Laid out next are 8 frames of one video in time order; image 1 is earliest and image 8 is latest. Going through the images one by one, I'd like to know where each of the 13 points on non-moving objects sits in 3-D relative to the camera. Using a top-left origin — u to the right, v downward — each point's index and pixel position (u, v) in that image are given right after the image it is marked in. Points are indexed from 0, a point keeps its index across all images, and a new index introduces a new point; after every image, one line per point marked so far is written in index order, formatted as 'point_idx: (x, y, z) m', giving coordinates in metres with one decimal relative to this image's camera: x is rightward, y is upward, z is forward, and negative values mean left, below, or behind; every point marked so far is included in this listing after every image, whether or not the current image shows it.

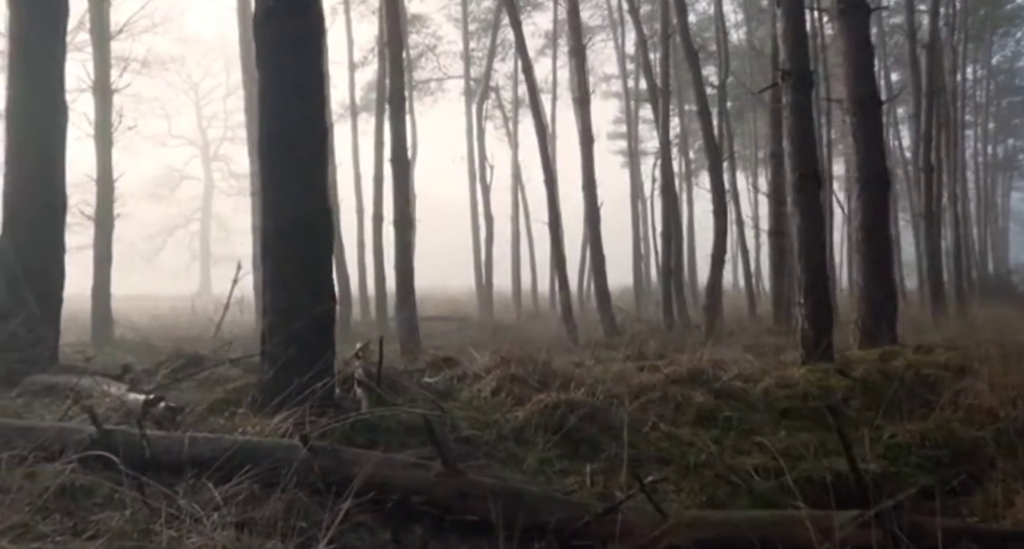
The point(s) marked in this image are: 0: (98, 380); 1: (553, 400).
0: (-3.5, -0.9, +7.4) m
1: (+0.3, -0.9, +6.5) m
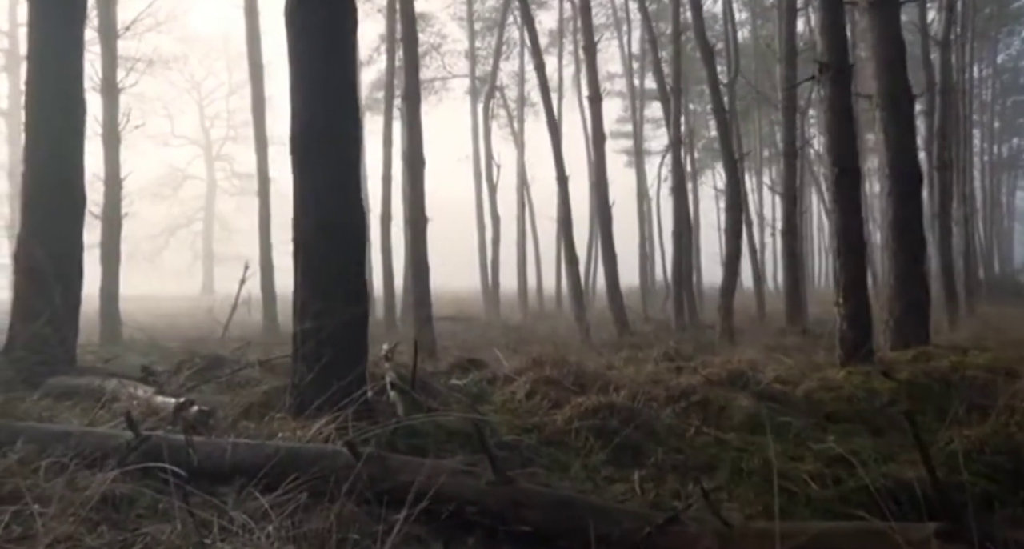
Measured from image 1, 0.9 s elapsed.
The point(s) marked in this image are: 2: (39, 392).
0: (-3.2, -0.9, +7.2) m
1: (+0.6, -0.9, +6.3) m
2: (-3.9, -1.0, +7.2) m
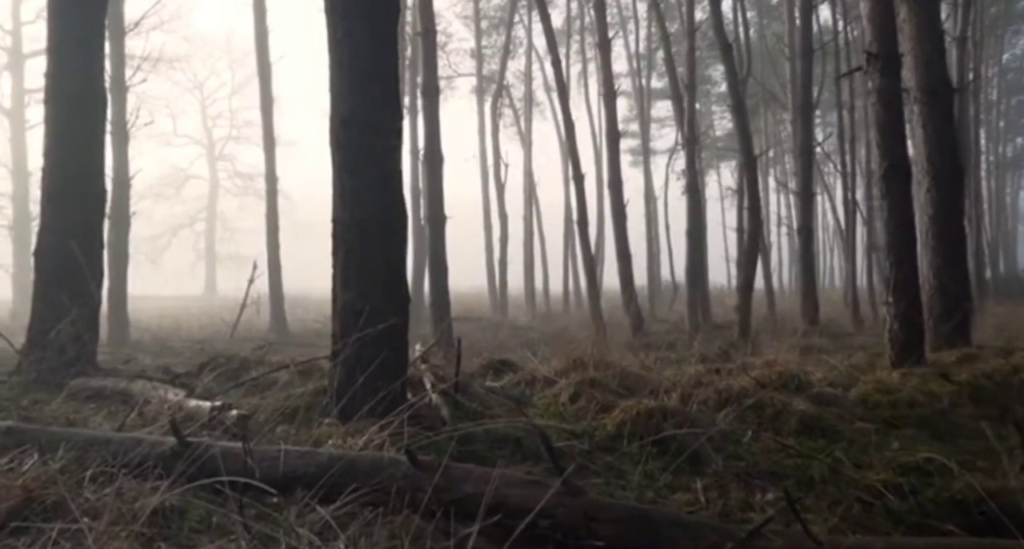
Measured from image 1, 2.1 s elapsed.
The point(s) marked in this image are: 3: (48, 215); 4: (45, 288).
0: (-2.9, -0.9, +6.9) m
1: (+0.9, -0.9, +6.0) m
2: (-3.6, -1.0, +7.0) m
3: (-4.5, +0.6, +8.4) m
4: (-4.4, -0.1, +8.2) m
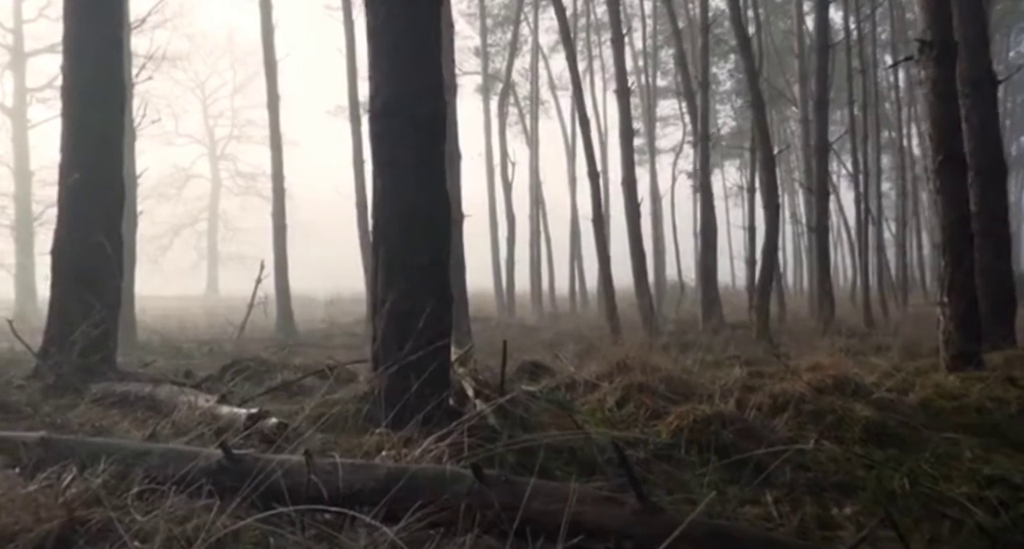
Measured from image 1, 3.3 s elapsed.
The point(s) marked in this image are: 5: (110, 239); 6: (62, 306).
0: (-2.6, -0.9, +6.6) m
1: (+1.2, -0.9, +5.7) m
2: (-3.2, -1.0, +6.7) m
3: (-4.2, +0.6, +8.1) m
4: (-4.1, -0.1, +7.9) m
5: (-3.8, +0.3, +8.2) m
6: (-4.1, -0.3, +7.9) m
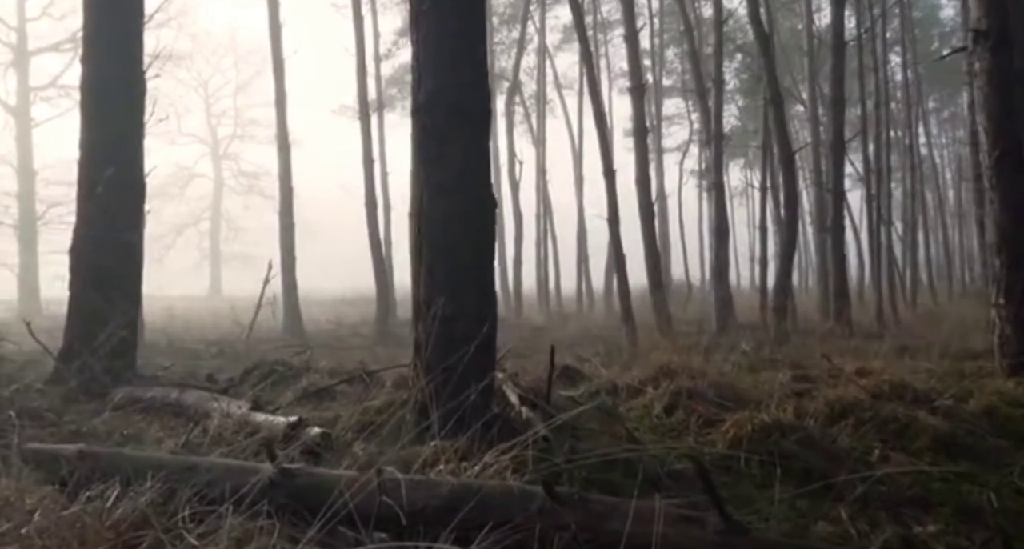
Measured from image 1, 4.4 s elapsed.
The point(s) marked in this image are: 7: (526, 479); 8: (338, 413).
0: (-2.3, -0.9, +6.4) m
1: (+1.5, -0.9, +5.5) m
2: (-2.9, -1.0, +6.4) m
3: (-3.8, +0.6, +7.8) m
4: (-3.8, -0.1, +7.6) m
5: (-3.5, +0.3, +7.9) m
6: (-3.8, -0.3, +7.6) m
7: (+0.1, -0.9, +3.8) m
8: (-1.2, -0.9, +5.8) m
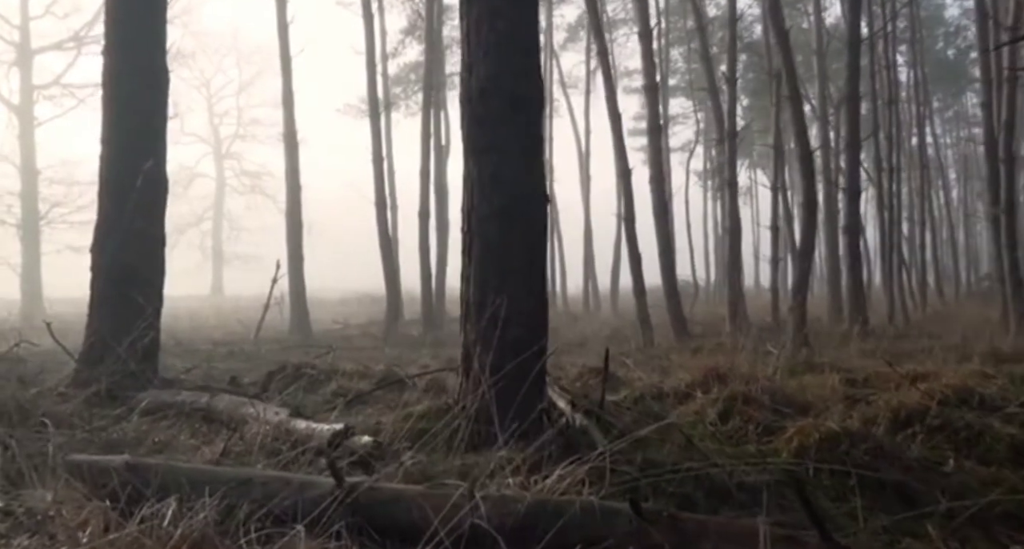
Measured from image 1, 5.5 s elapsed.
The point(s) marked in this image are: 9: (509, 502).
0: (-1.9, -0.9, +6.1) m
1: (+1.9, -0.9, +5.2) m
2: (-2.6, -1.0, +6.1) m
3: (-3.5, +0.6, +7.6) m
4: (-3.4, -0.1, +7.4) m
5: (-3.1, +0.3, +7.6) m
6: (-3.5, -0.3, +7.3) m
7: (+0.4, -0.9, +3.6) m
8: (-0.8, -0.9, +5.5) m
9: (0.0, -0.9, +3.3) m
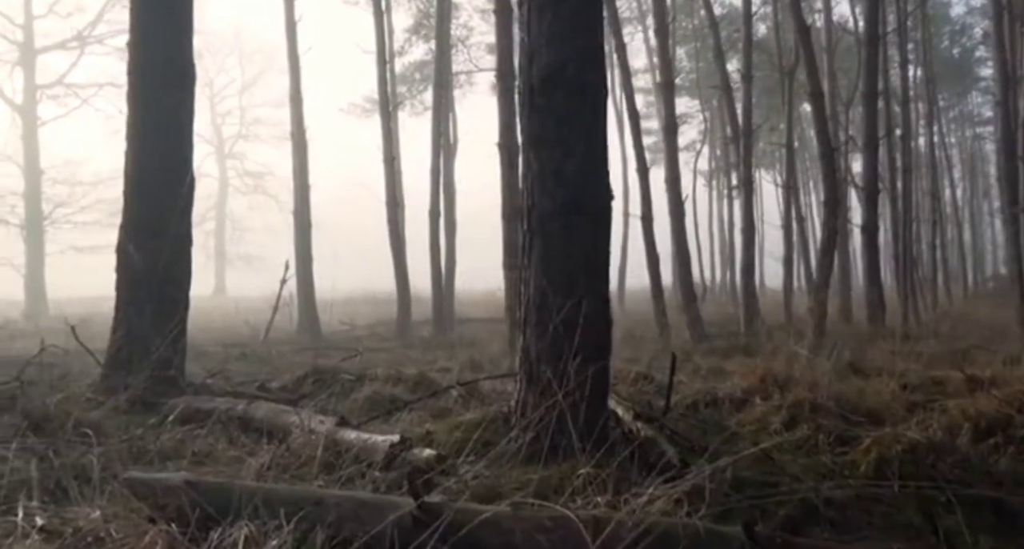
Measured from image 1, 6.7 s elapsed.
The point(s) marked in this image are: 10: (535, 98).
0: (-1.6, -0.9, +5.8) m
1: (+2.2, -0.9, +4.9) m
2: (-2.3, -1.0, +5.8) m
3: (-3.2, +0.5, +7.3) m
4: (-3.1, -0.1, +7.1) m
5: (-2.8, +0.3, +7.4) m
6: (-3.1, -0.3, +7.0) m
7: (+0.7, -0.9, +3.3) m
8: (-0.5, -0.9, +5.2) m
9: (+0.3, -0.9, +3.0) m
10: (+0.1, +1.0, +4.8) m
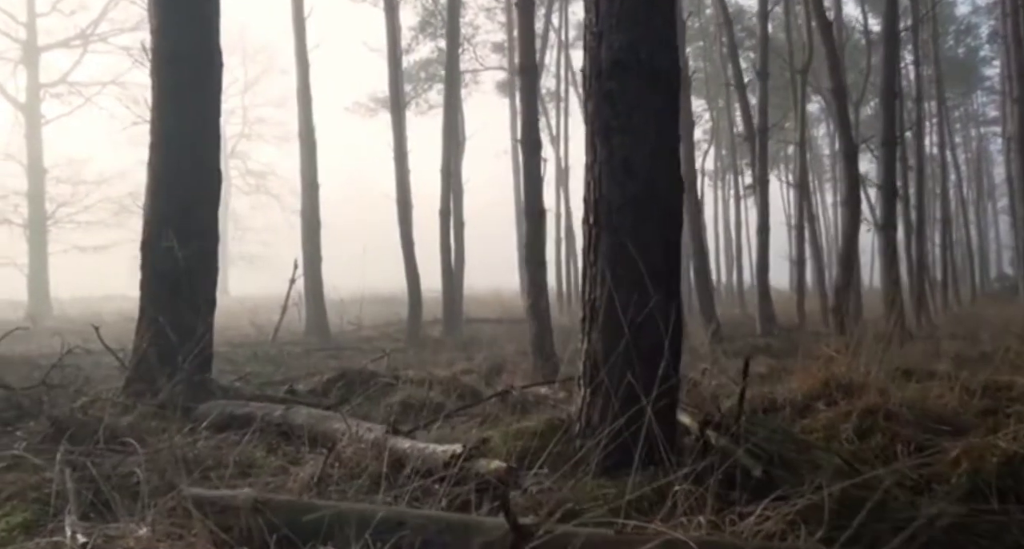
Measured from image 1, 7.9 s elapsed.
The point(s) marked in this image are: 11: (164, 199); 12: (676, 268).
0: (-1.3, -0.9, +5.5) m
1: (+2.6, -0.9, +4.6) m
2: (-1.9, -1.0, +5.5) m
3: (-2.8, +0.6, +7.0) m
4: (-2.8, -0.1, +6.8) m
5: (-2.5, +0.3, +7.0) m
6: (-2.8, -0.3, +6.7) m
7: (+1.1, -0.9, +3.0) m
8: (-0.2, -0.9, +4.9) m
9: (+0.7, -0.9, +2.7) m
10: (+0.5, +1.0, +4.5) m
11: (-2.8, +0.7, +7.0) m
12: (+0.8, 0.0, +4.4) m
